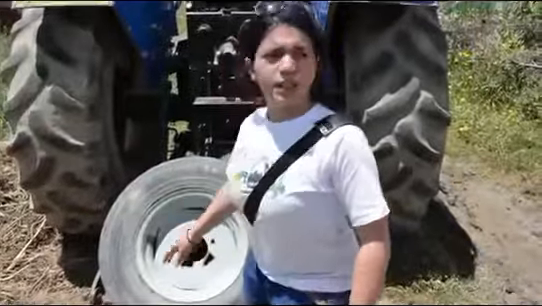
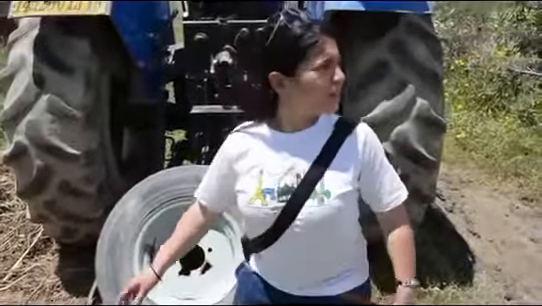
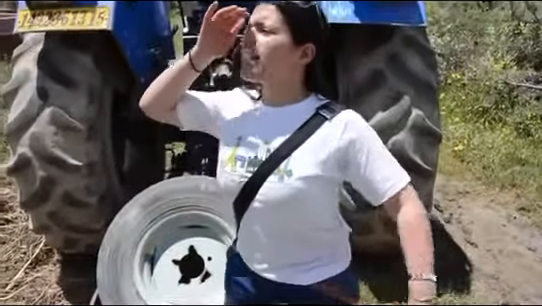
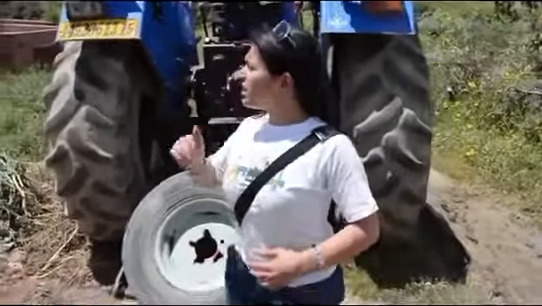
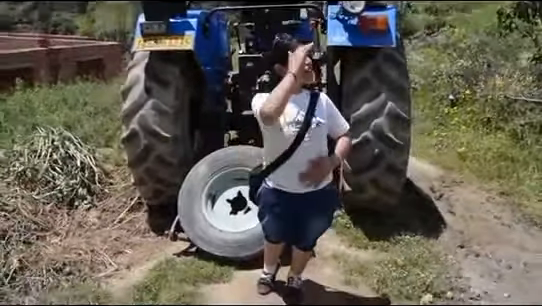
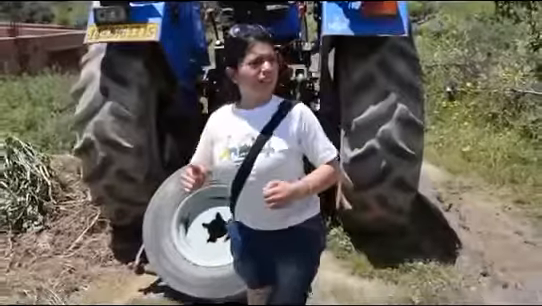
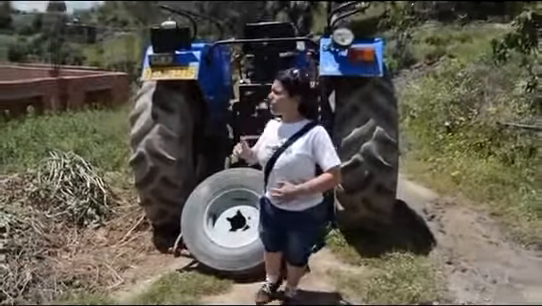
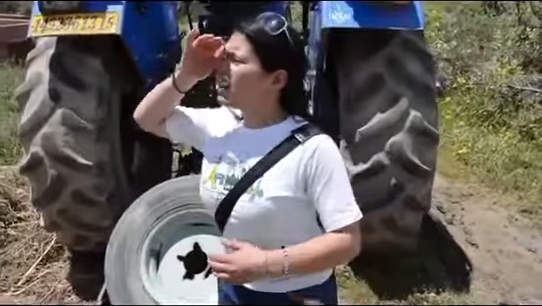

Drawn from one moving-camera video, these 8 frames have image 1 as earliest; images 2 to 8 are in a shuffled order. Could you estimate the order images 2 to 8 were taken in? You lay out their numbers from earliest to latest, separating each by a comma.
2, 3, 8, 4, 6, 5, 7
